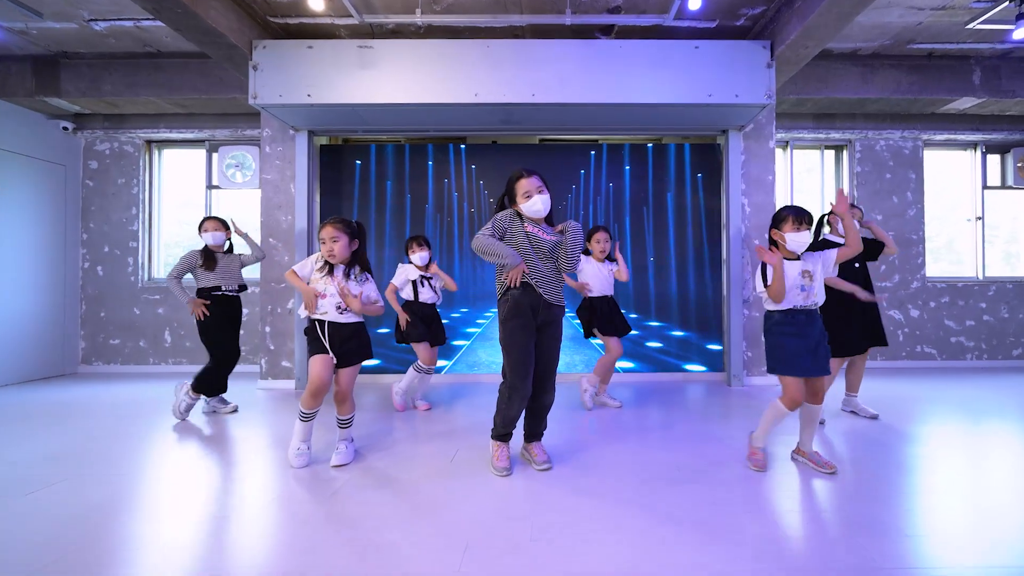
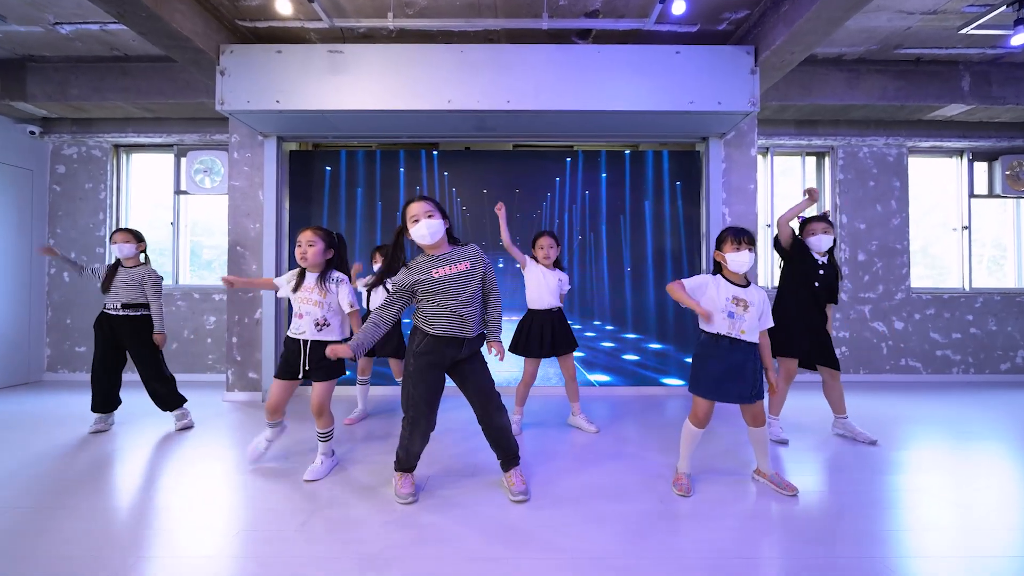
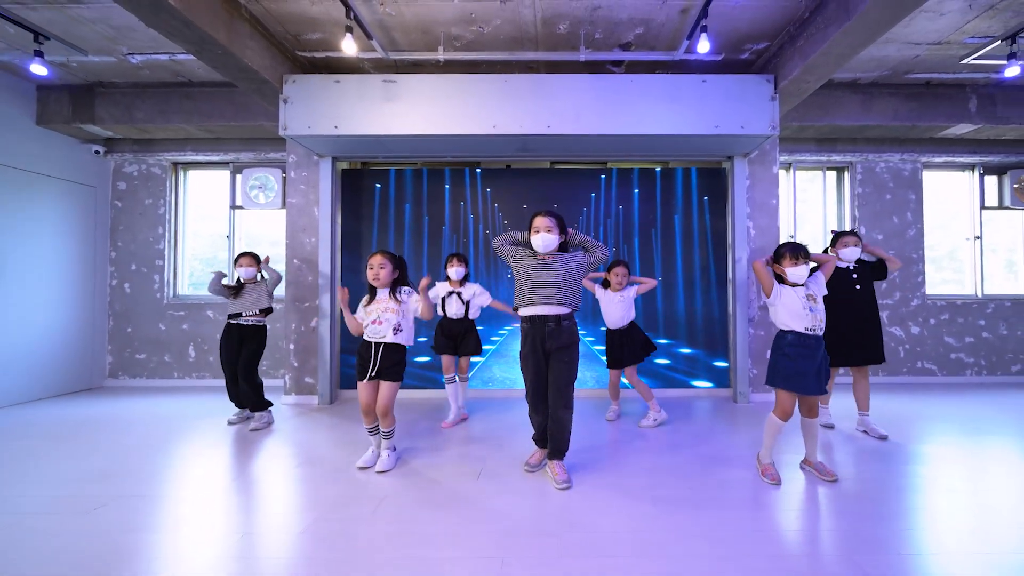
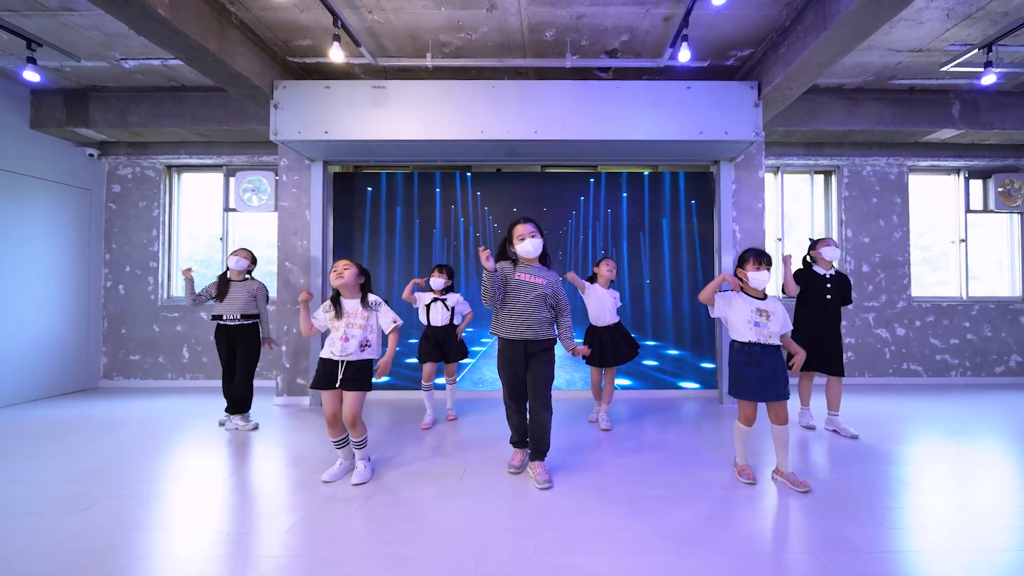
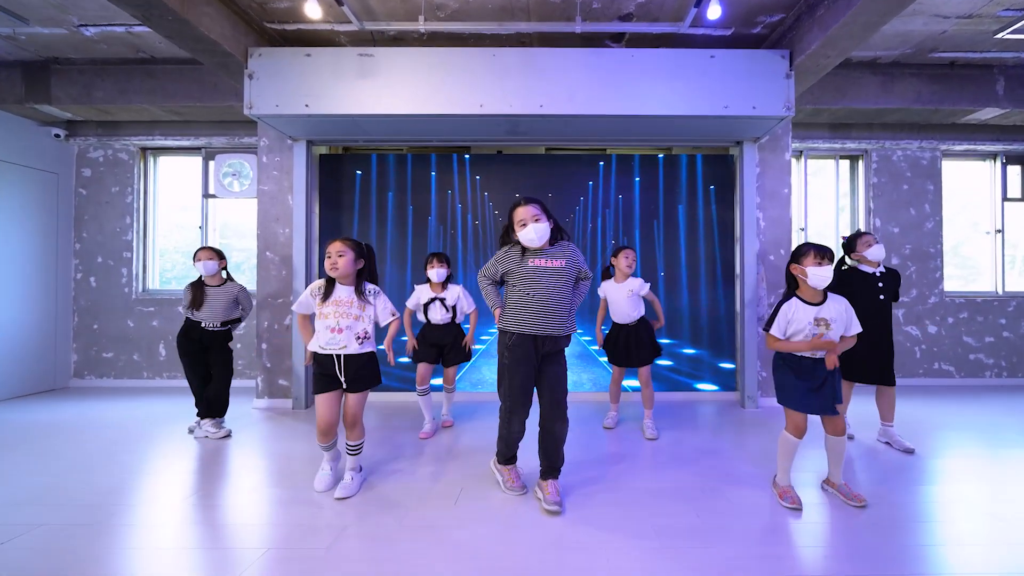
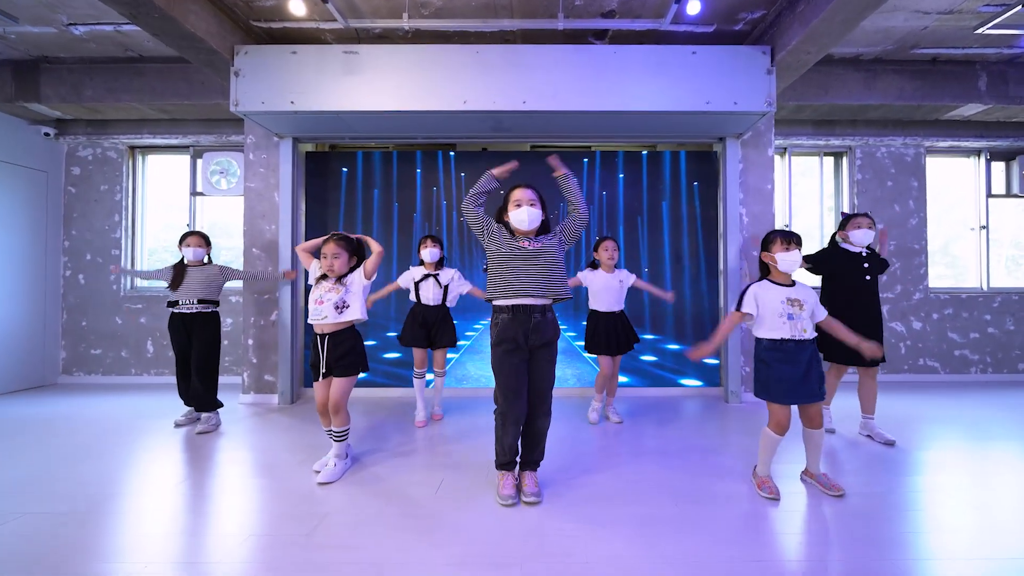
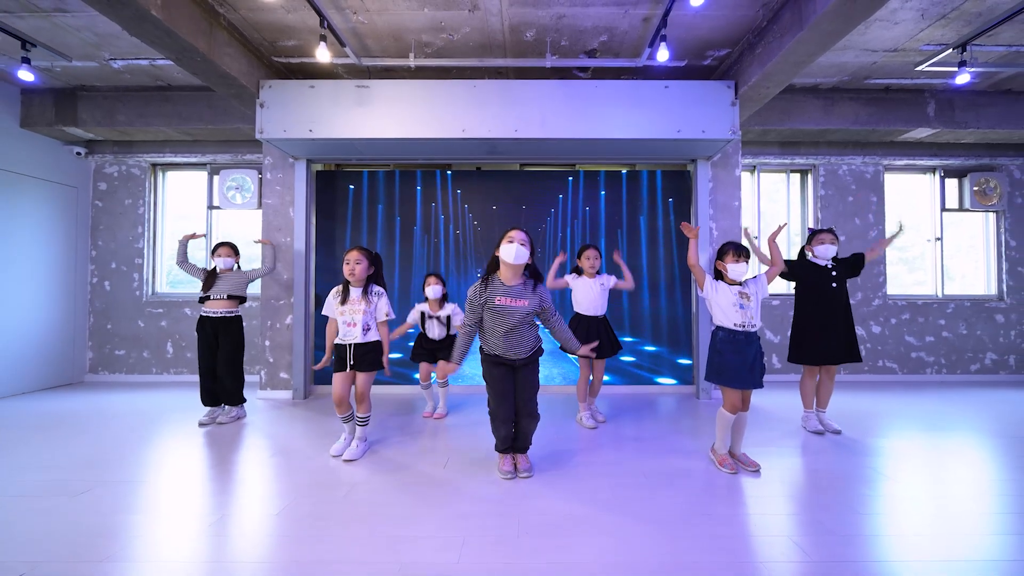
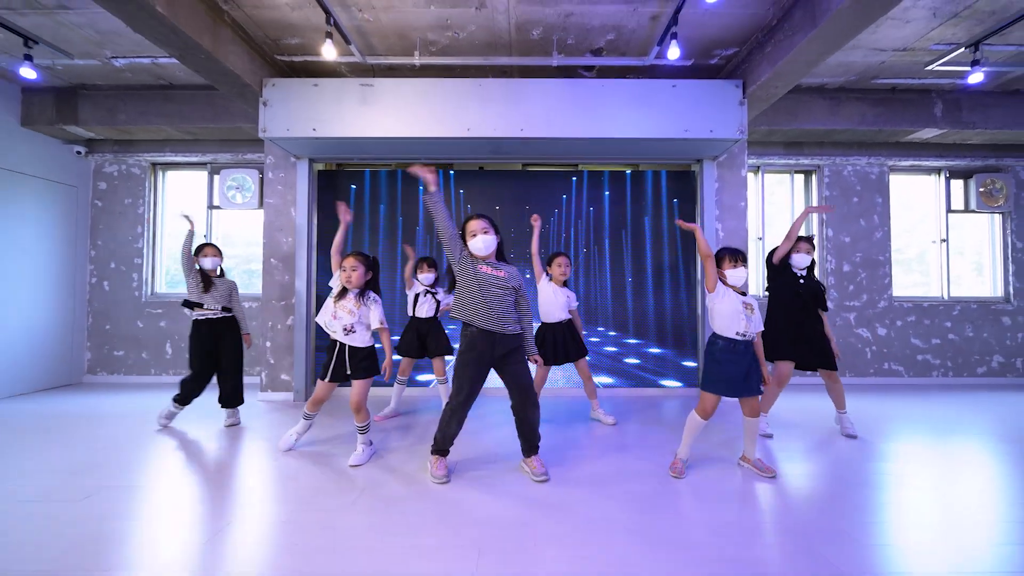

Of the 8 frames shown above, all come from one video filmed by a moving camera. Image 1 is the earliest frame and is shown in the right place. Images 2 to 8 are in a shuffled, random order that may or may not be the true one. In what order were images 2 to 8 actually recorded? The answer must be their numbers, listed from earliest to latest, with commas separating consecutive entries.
4, 5, 3, 6, 7, 2, 8
